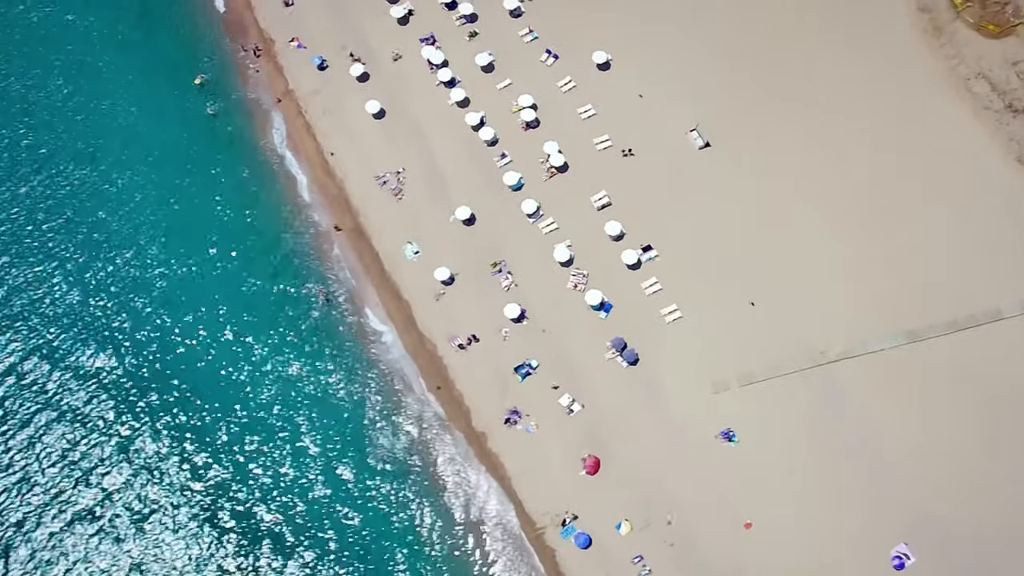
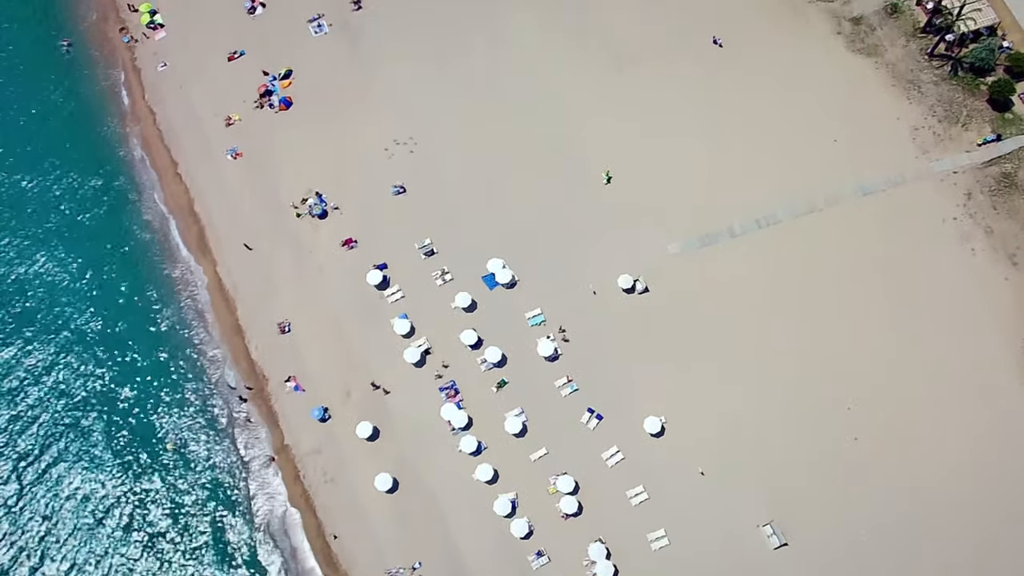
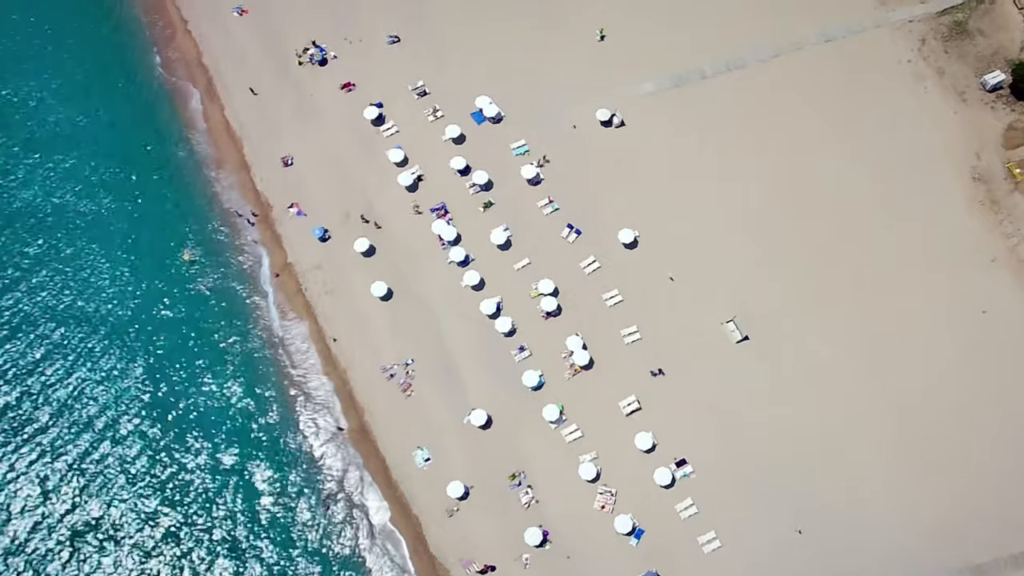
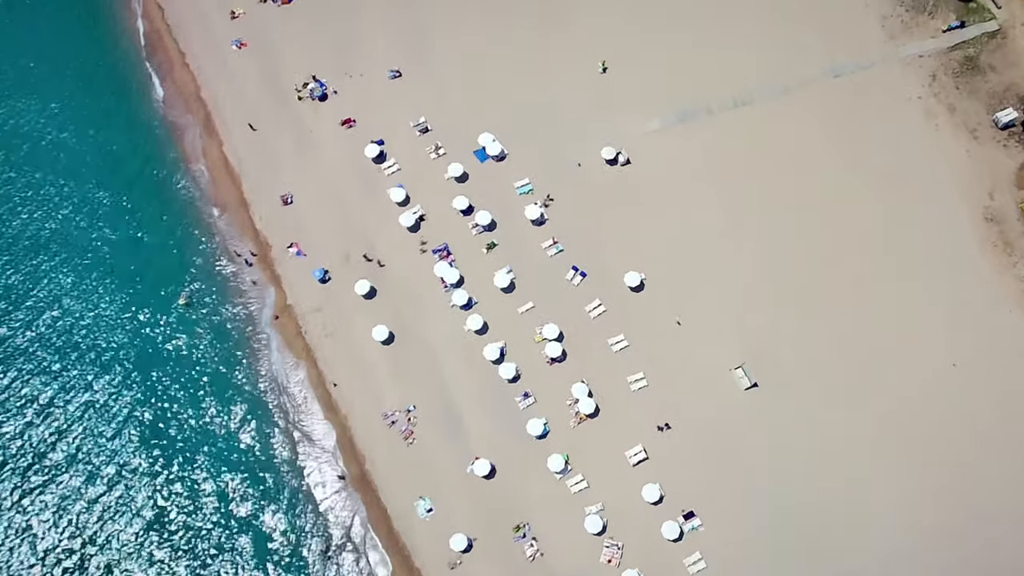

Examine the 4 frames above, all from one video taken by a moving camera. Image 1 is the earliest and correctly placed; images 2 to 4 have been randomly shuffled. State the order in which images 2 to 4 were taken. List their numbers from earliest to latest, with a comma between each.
3, 4, 2
